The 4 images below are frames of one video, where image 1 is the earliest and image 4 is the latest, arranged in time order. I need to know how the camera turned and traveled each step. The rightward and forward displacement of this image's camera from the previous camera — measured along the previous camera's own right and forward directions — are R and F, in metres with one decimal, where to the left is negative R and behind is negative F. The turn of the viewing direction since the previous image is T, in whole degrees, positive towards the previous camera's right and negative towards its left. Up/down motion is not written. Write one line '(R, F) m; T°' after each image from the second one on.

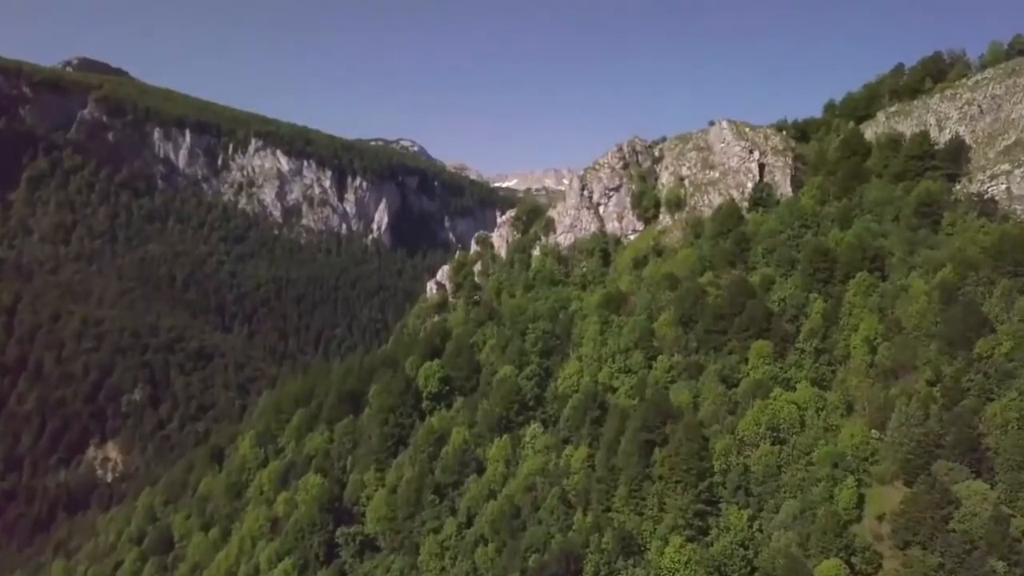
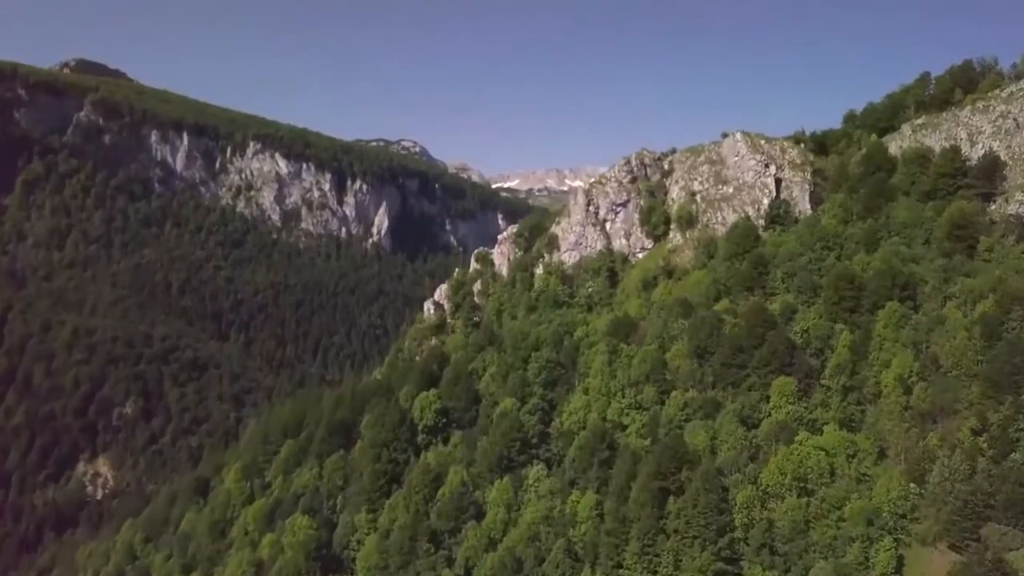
(0.0, +5.6) m; 0°
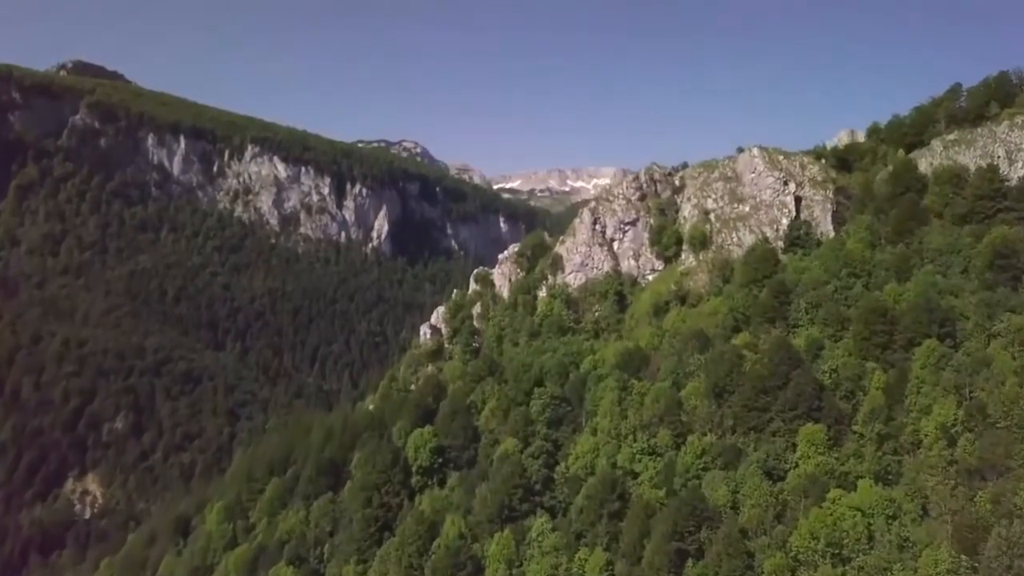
(0.0, +6.0) m; 0°
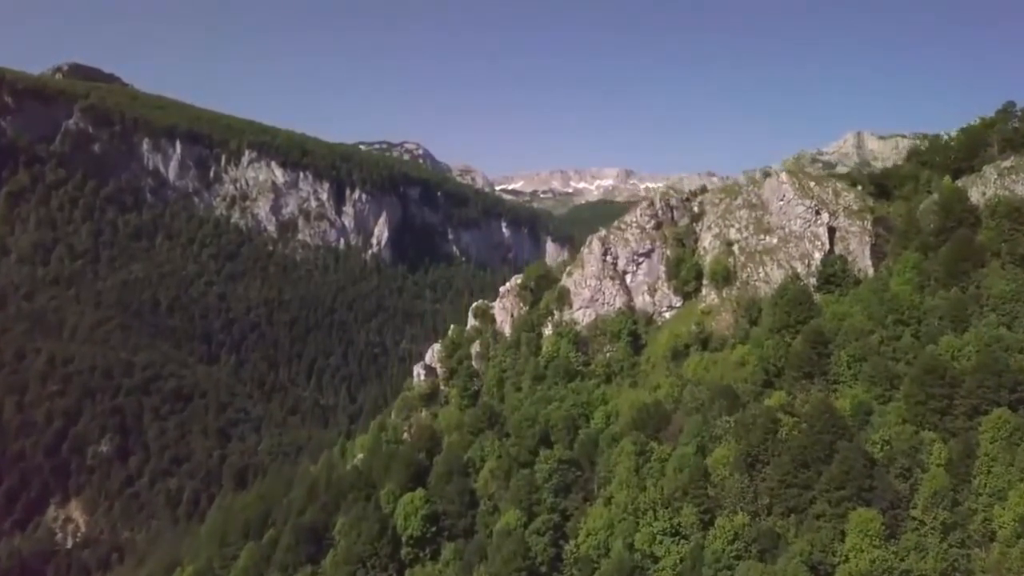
(0.0, +8.6) m; 0°
